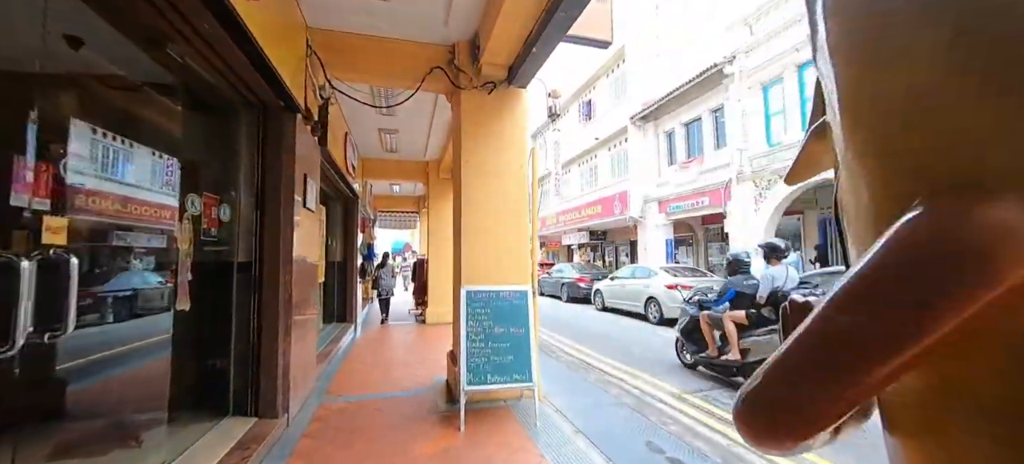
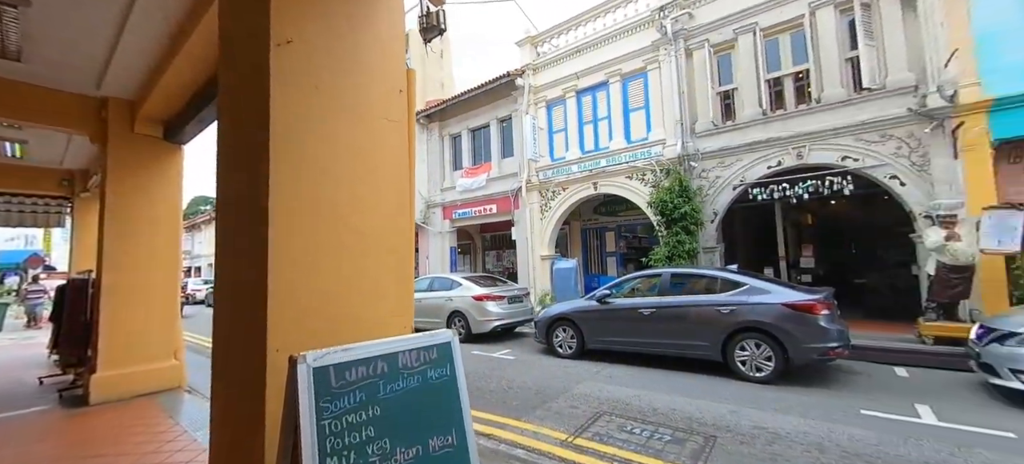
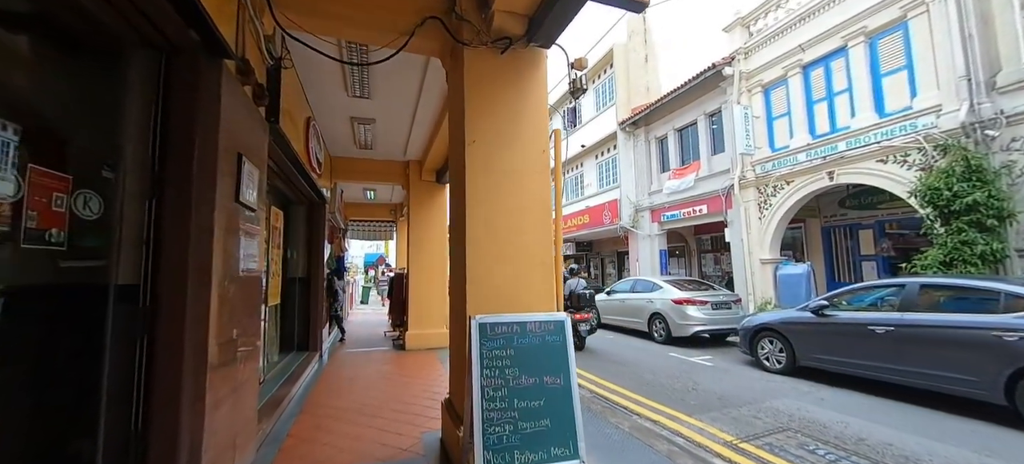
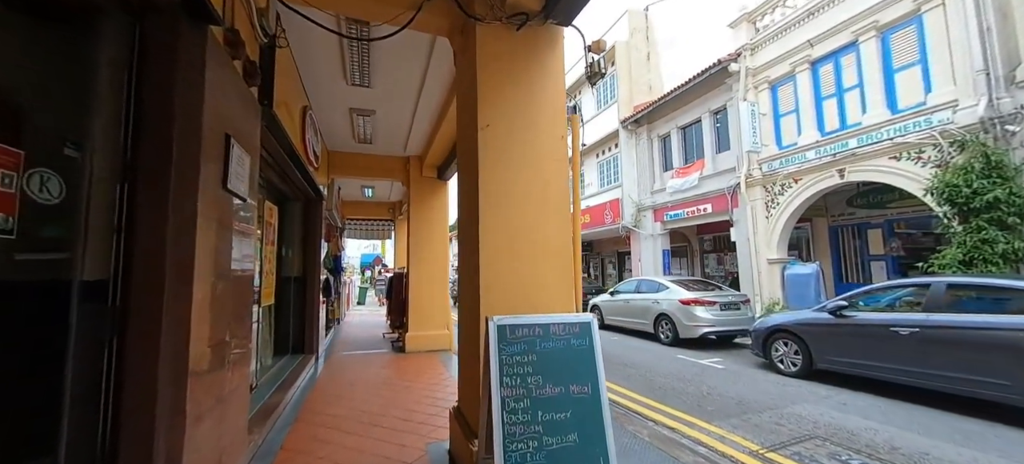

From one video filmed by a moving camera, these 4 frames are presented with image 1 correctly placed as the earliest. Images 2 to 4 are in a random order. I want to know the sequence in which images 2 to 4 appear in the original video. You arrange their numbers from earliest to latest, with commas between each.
3, 4, 2
